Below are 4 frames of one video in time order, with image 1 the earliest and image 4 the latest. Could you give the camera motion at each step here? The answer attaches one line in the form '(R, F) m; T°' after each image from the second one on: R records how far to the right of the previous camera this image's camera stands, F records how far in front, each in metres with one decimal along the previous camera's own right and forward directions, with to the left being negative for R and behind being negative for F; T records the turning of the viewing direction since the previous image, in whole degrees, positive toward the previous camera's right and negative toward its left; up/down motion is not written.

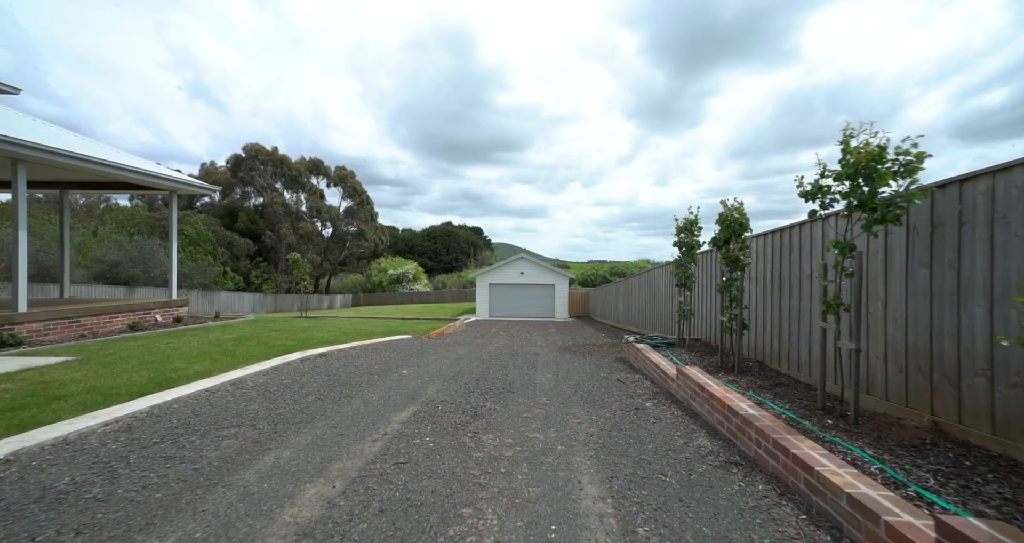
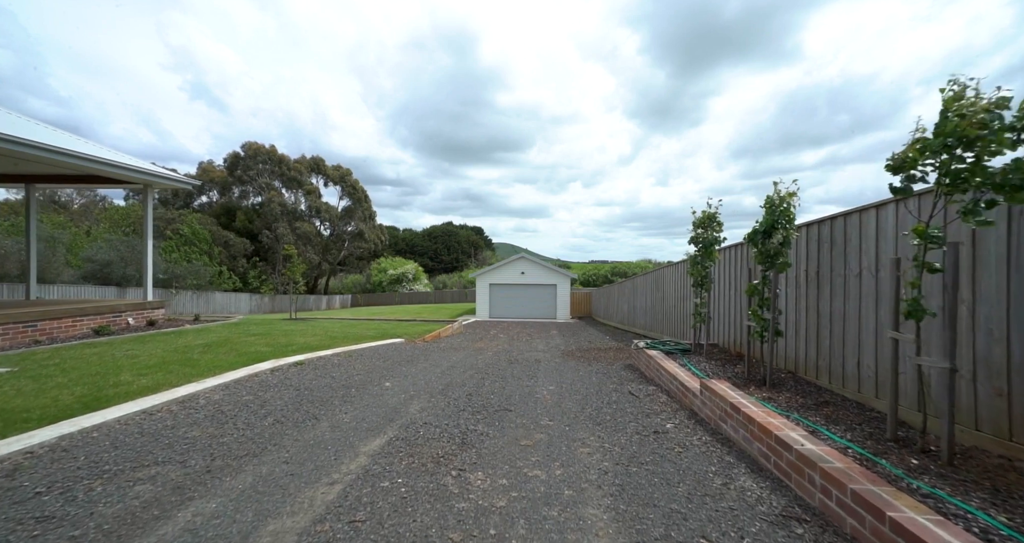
(0.0, +0.6) m; 0°
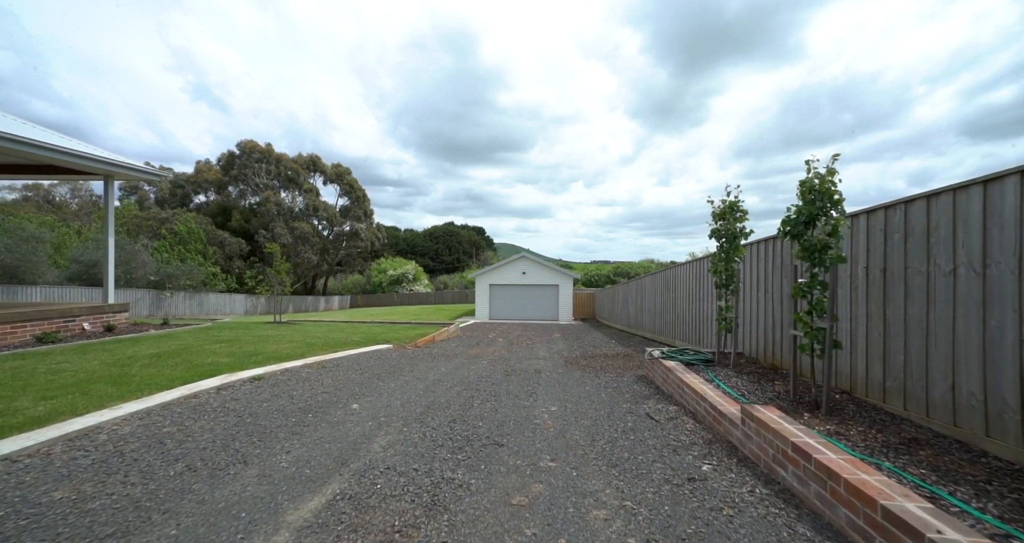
(+0.1, +0.8) m; 0°
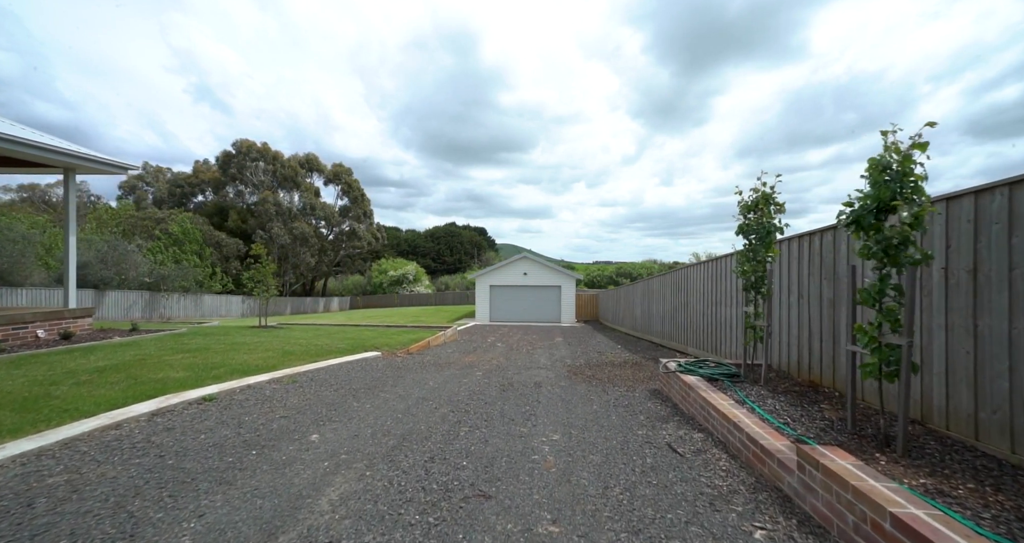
(+0.1, +0.7) m; 0°
